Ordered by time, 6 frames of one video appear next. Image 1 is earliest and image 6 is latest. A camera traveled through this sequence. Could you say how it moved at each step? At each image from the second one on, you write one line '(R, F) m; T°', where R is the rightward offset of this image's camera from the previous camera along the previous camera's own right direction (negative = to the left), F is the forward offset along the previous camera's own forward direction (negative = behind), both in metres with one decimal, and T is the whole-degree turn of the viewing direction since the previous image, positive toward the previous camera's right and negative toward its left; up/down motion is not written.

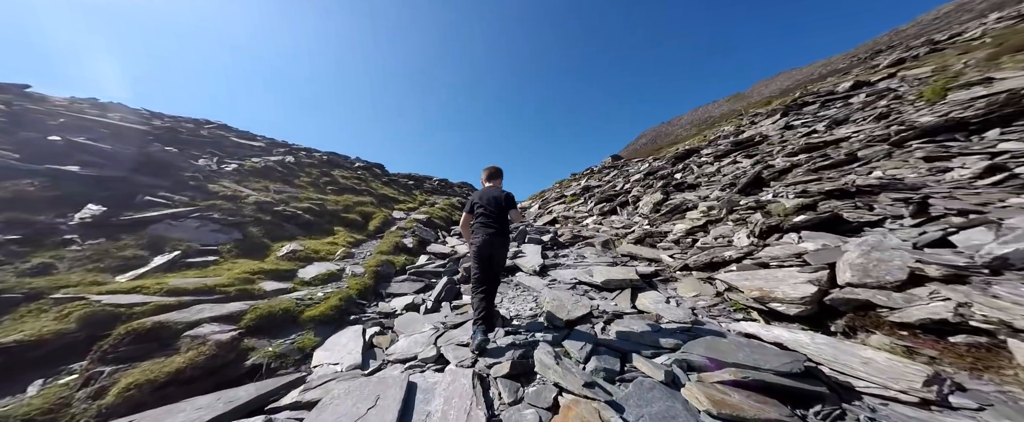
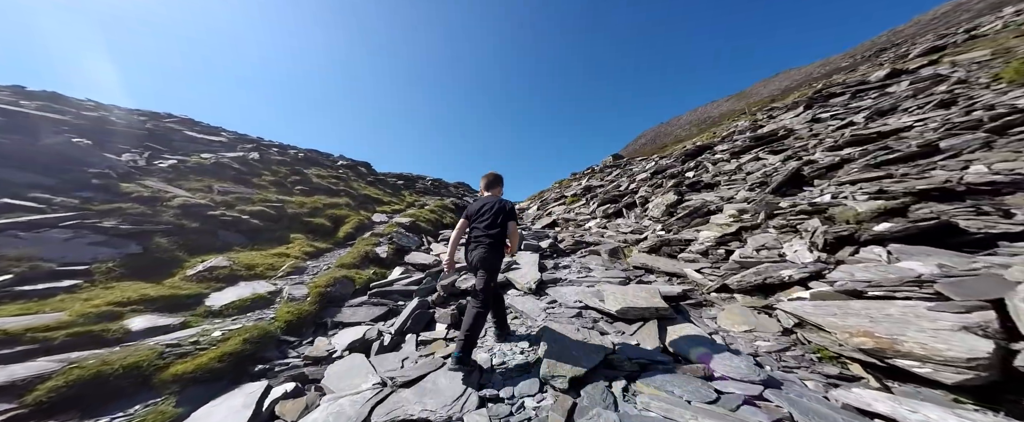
(+0.3, +1.6) m; 0°
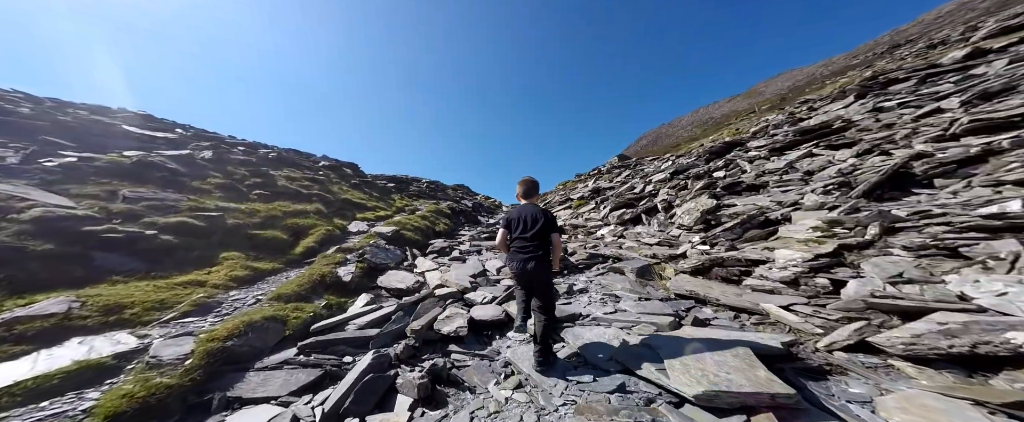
(0.0, +2.1) m; 0°
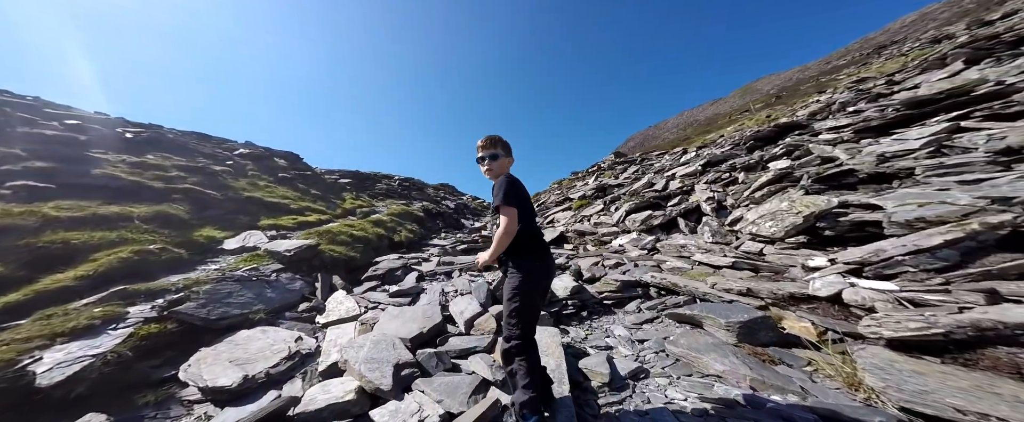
(+0.2, +4.1) m; +2°
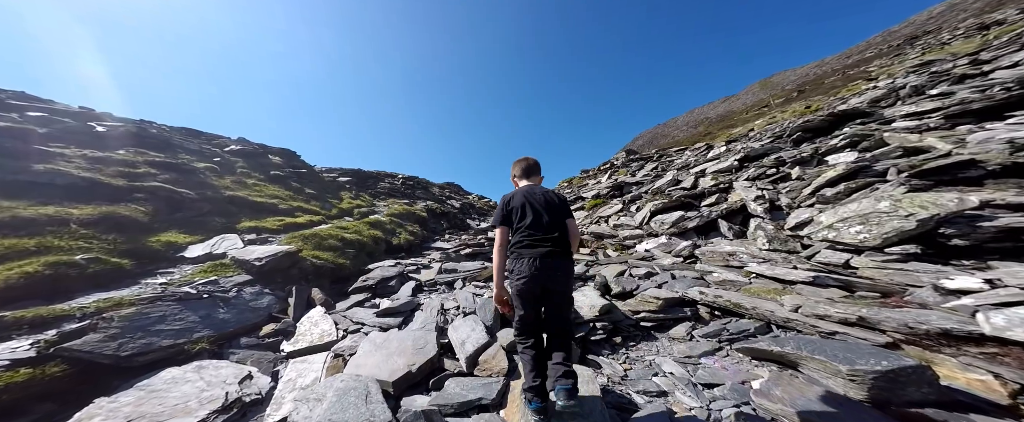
(-0.2, +1.3) m; -2°
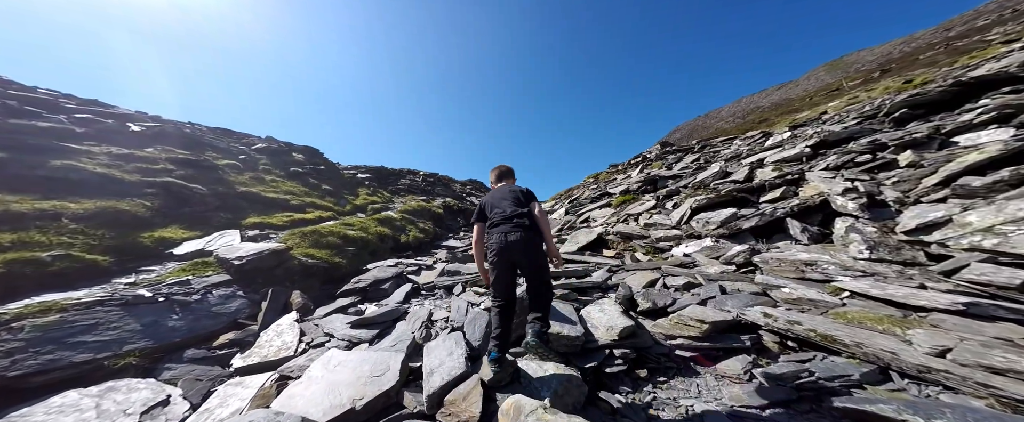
(+0.6, +1.1) m; -7°
